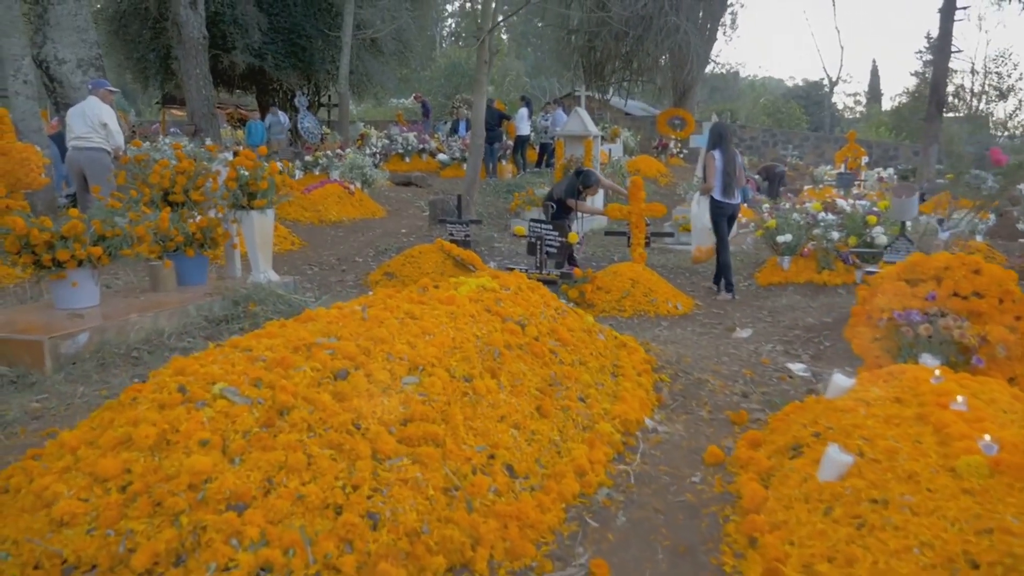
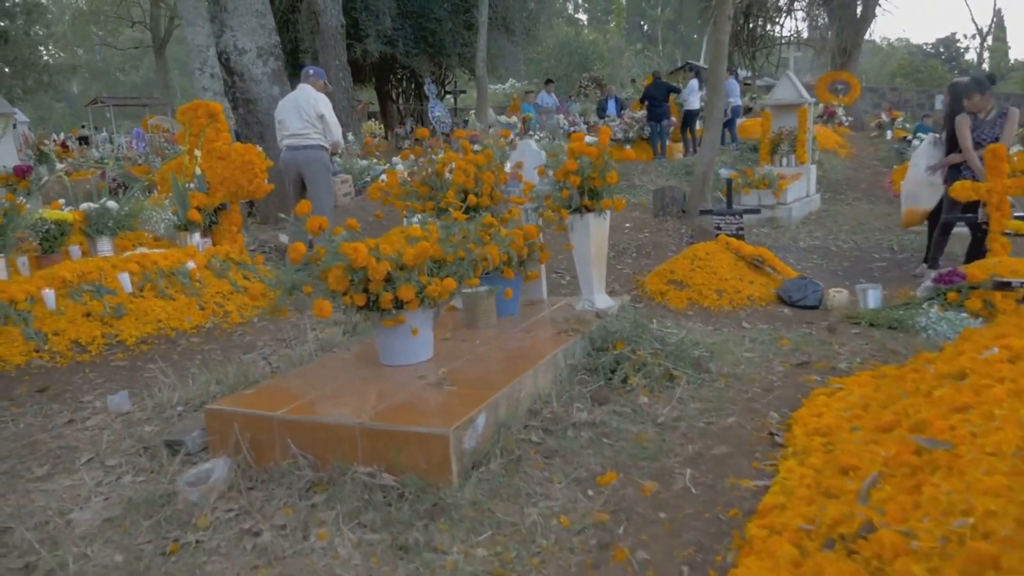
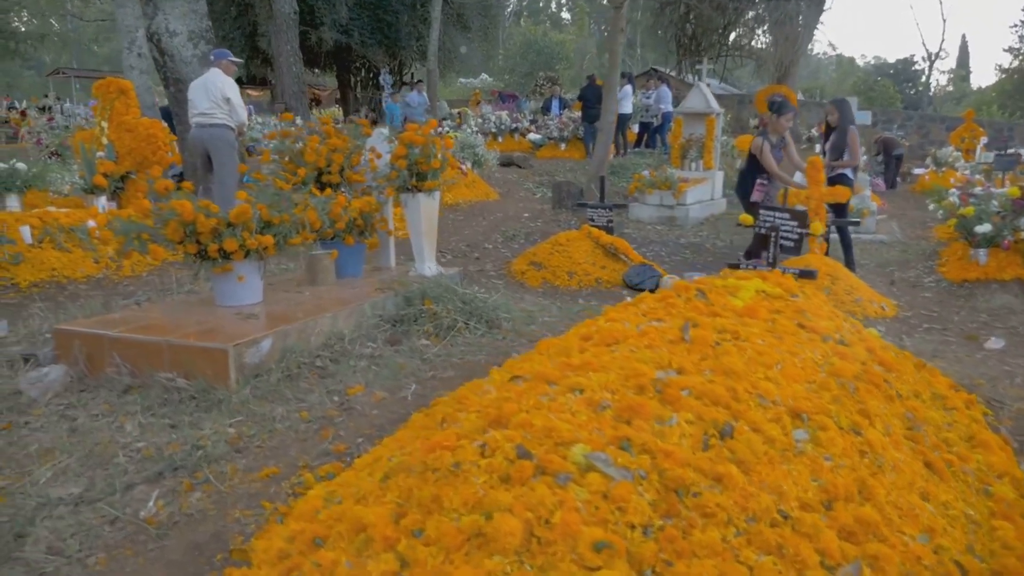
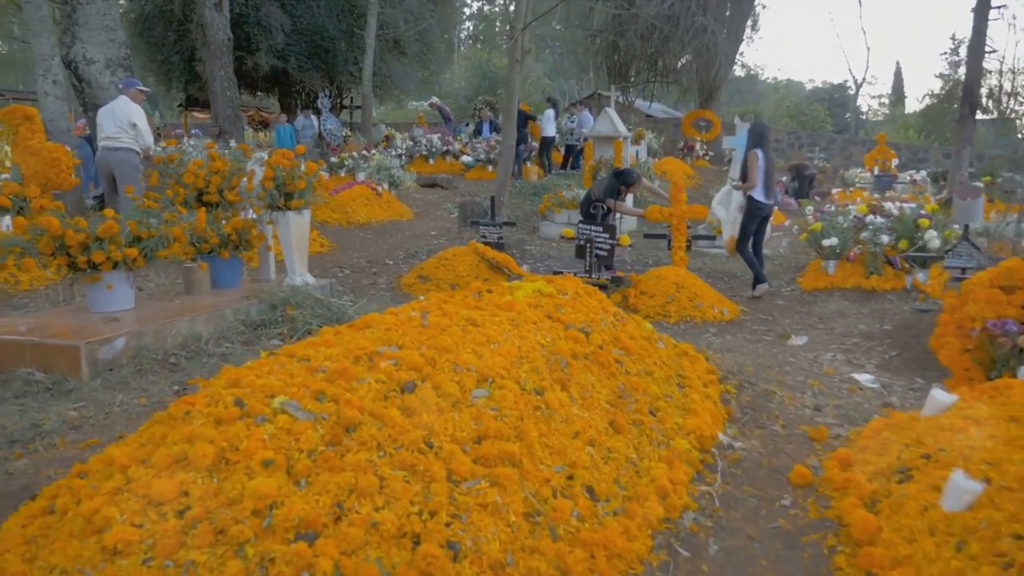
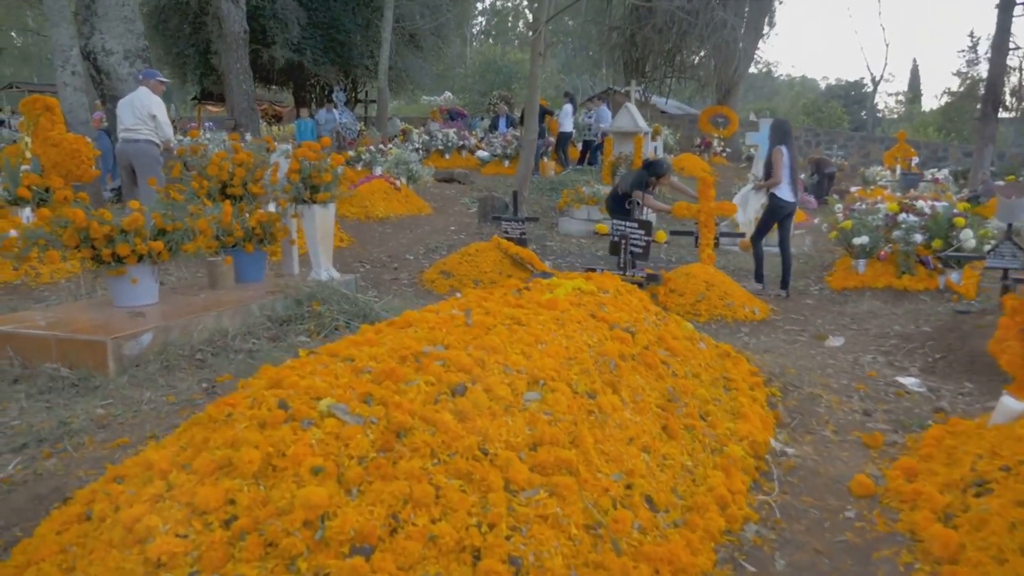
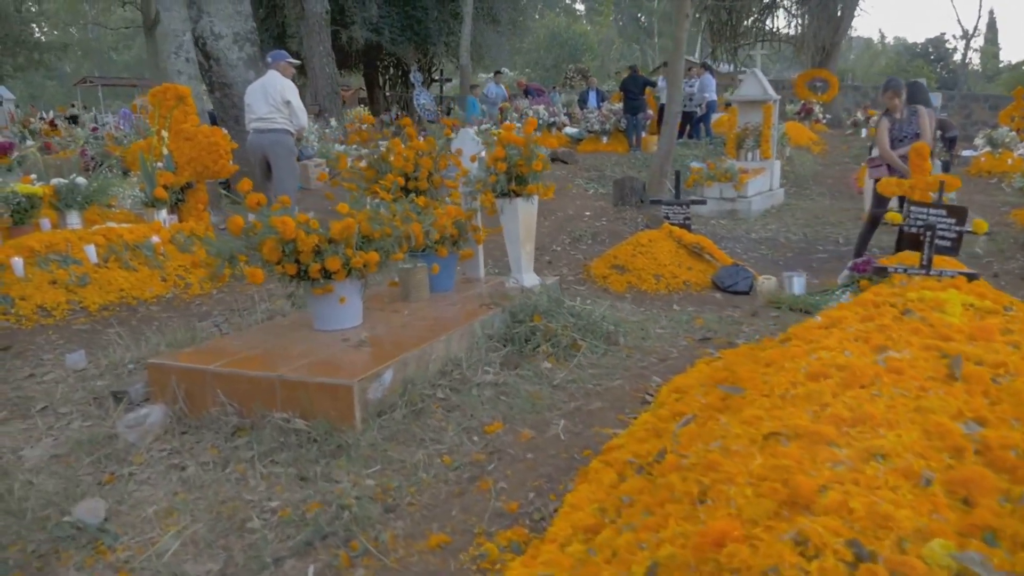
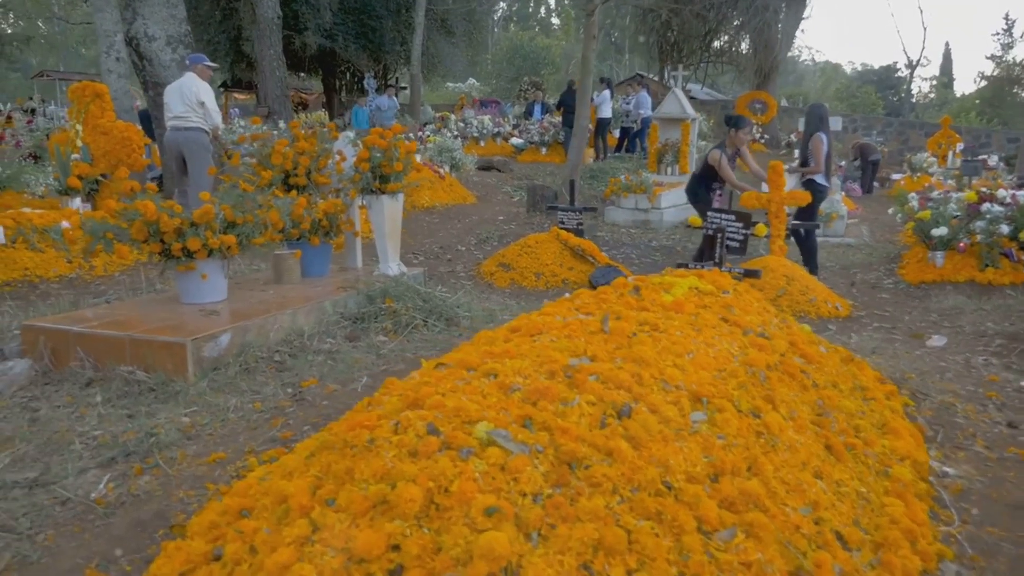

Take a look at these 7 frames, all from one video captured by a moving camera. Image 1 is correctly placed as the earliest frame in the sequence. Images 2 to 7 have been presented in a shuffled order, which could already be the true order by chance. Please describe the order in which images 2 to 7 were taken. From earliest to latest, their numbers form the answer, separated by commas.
4, 5, 7, 3, 6, 2
